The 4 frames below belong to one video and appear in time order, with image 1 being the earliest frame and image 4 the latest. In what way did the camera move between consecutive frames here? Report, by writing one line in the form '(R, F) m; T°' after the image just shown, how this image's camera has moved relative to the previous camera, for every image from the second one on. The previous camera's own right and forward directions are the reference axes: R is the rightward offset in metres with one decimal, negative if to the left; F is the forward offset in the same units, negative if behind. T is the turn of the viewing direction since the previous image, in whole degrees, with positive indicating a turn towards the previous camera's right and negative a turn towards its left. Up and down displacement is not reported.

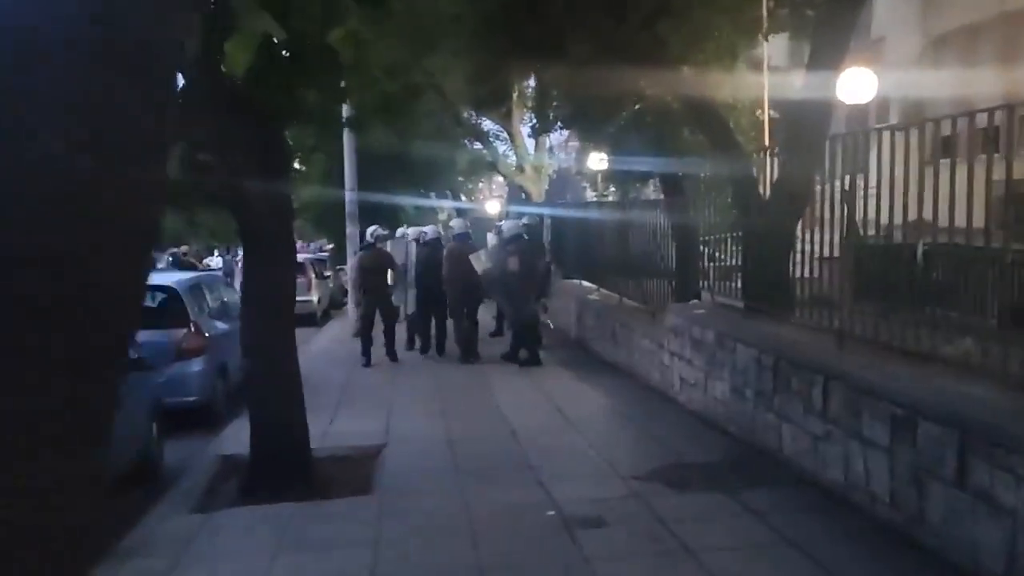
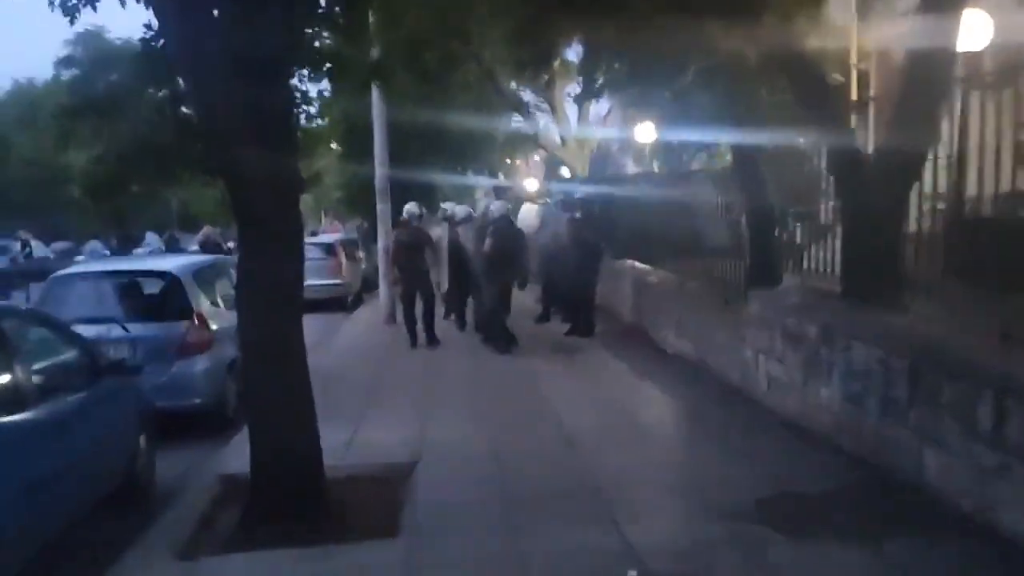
(-0.1, +1.6) m; -2°
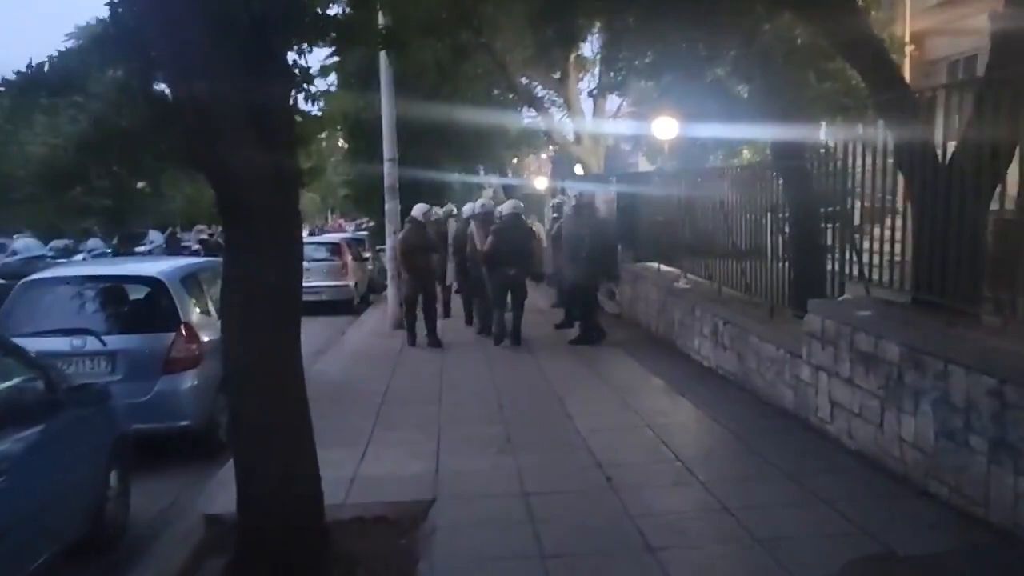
(-0.1, +1.1) m; 0°
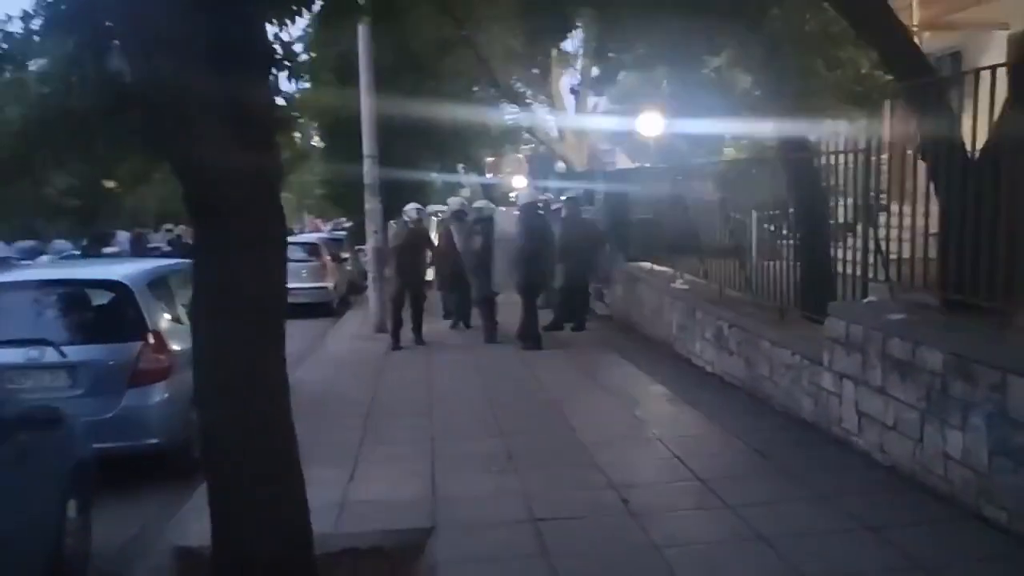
(-0.1, +0.6) m; +1°
